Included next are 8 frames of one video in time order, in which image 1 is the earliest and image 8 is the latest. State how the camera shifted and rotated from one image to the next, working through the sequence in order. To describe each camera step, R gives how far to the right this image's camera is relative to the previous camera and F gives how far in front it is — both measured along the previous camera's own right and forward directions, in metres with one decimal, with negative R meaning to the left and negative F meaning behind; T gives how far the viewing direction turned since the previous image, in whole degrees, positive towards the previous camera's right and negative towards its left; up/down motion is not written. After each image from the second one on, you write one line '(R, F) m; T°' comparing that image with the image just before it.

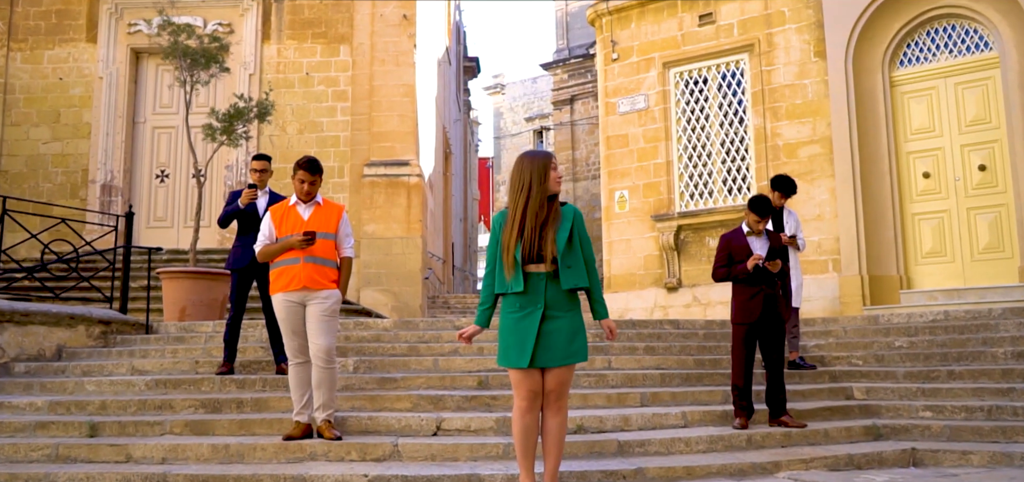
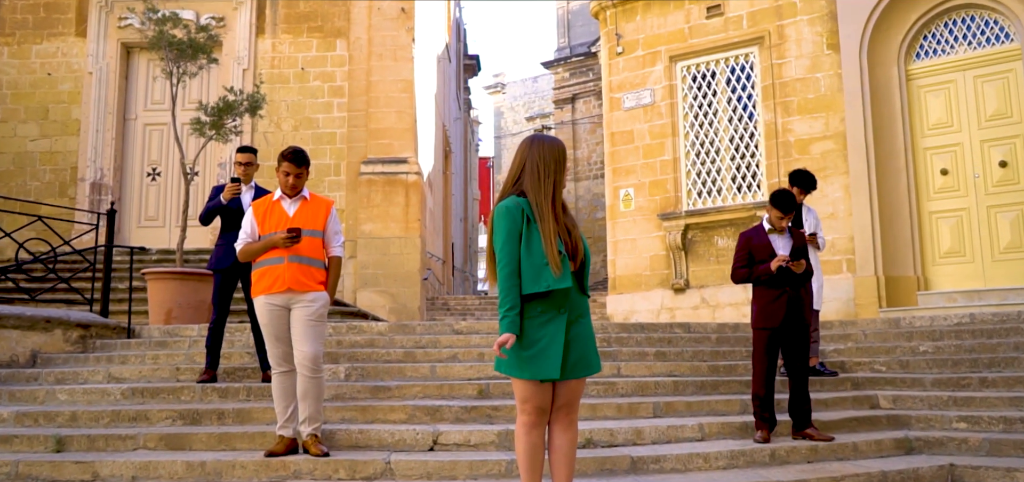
(0.0, +0.4) m; 0°
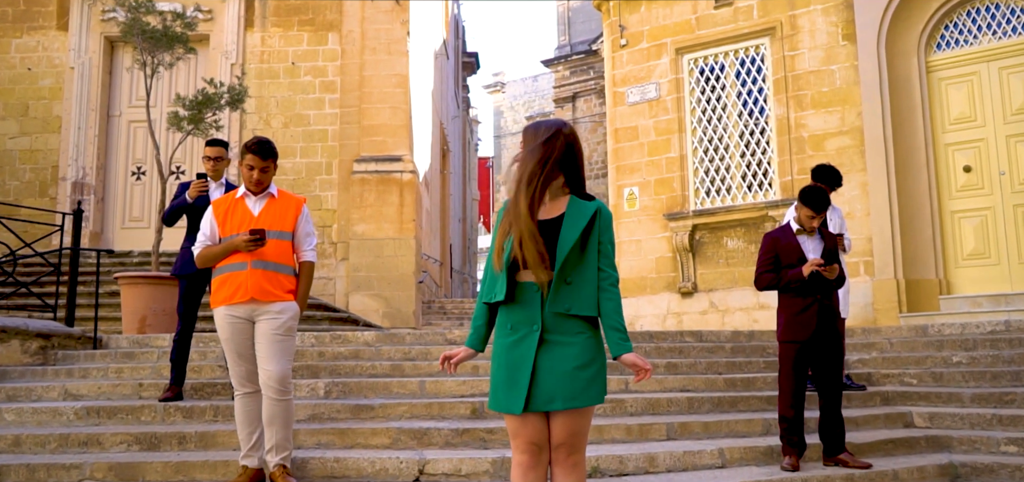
(0.0, +0.5) m; 0°
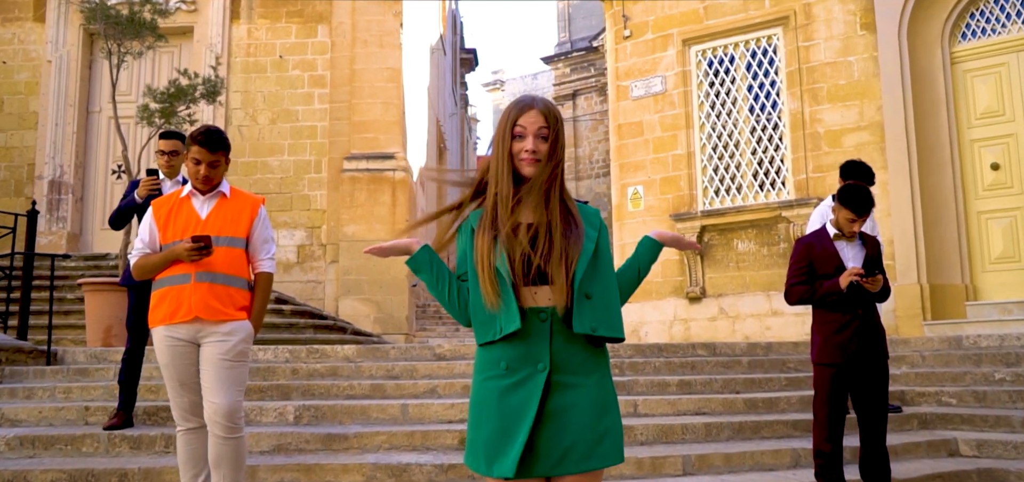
(0.0, +0.6) m; 0°
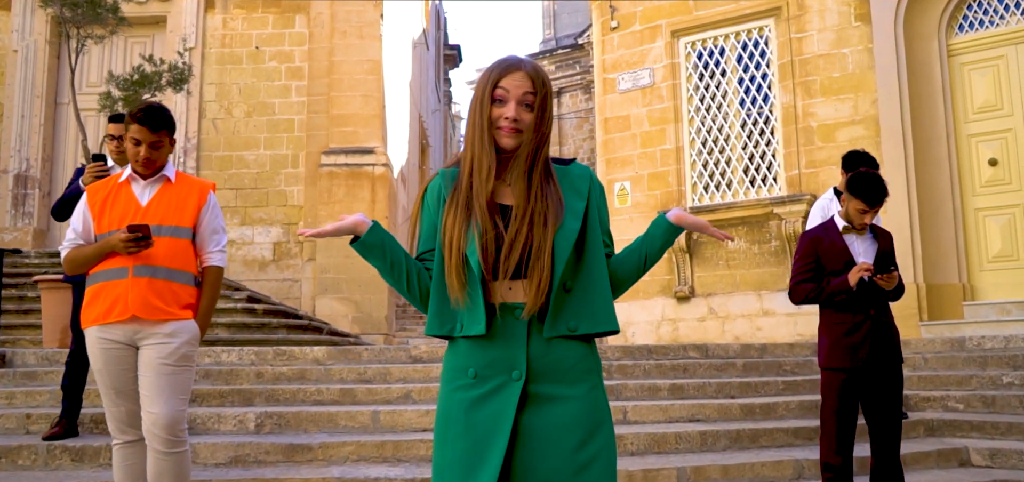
(0.0, +0.3) m; +1°
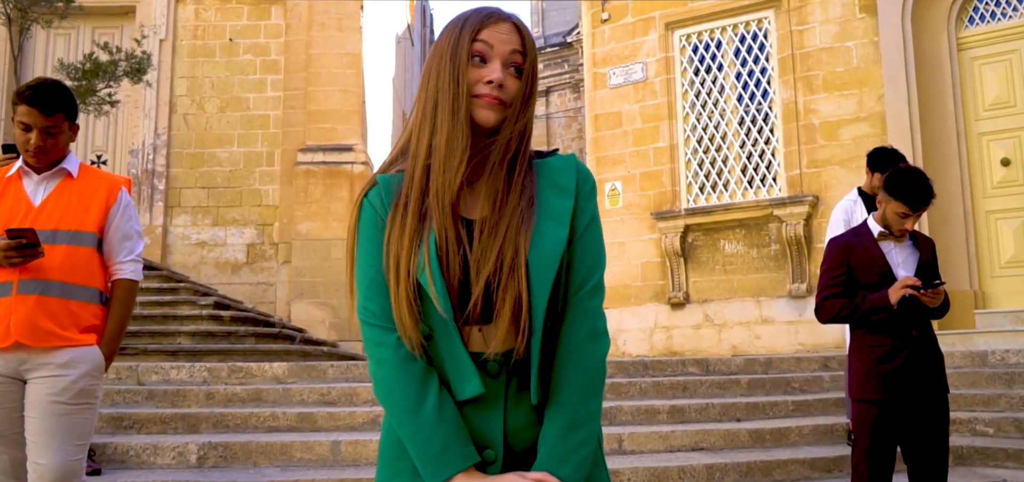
(0.0, +0.5) m; +1°
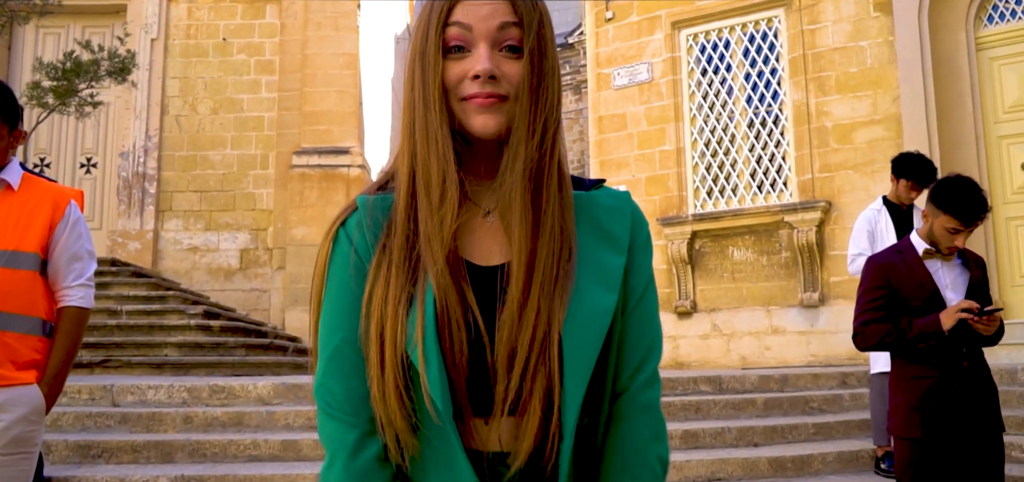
(0.0, +0.3) m; 0°
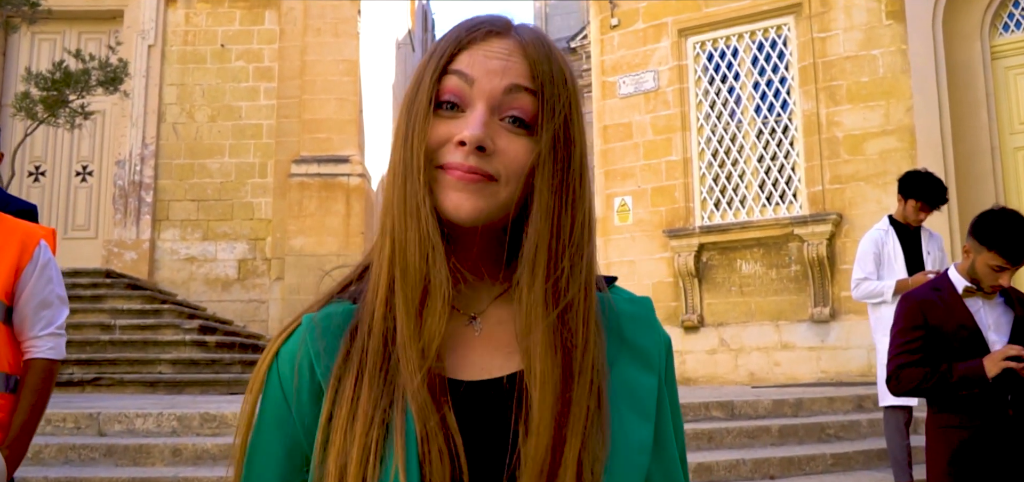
(0.0, +0.2) m; 0°
